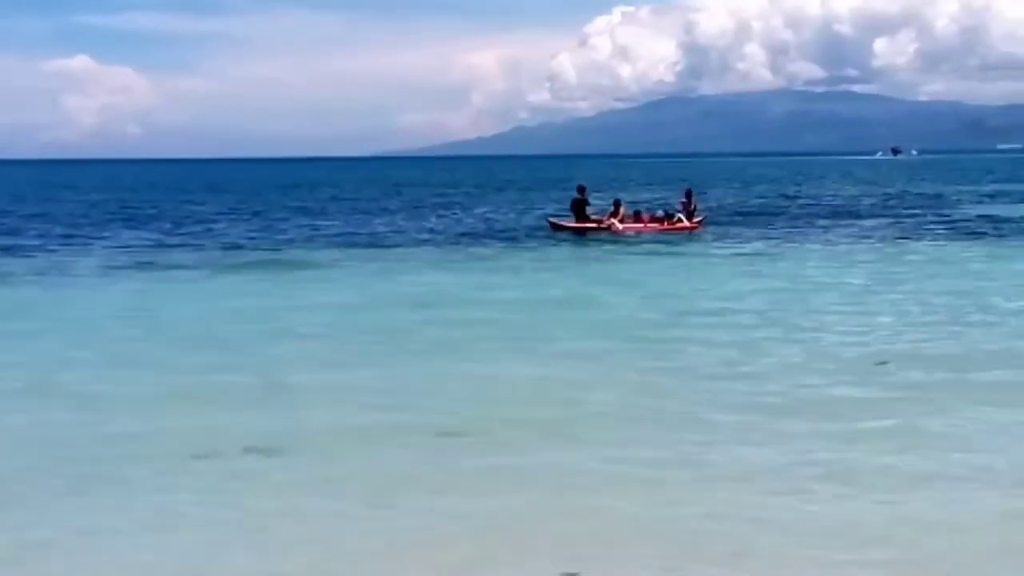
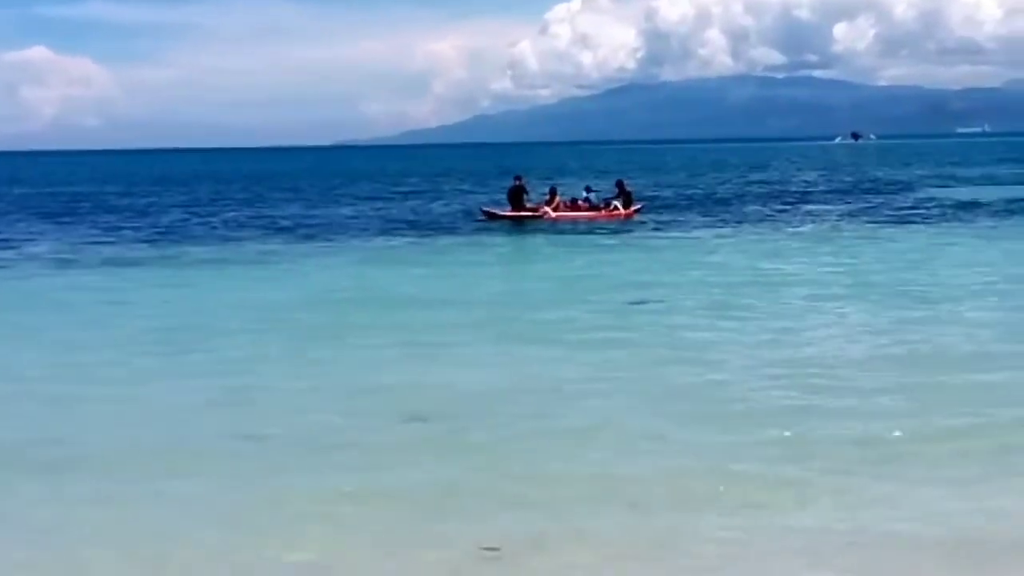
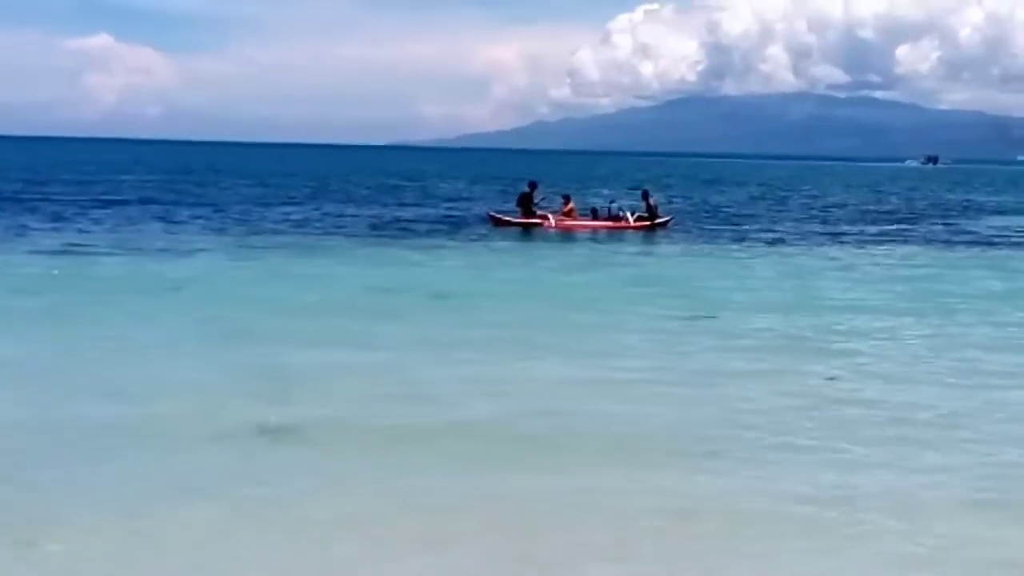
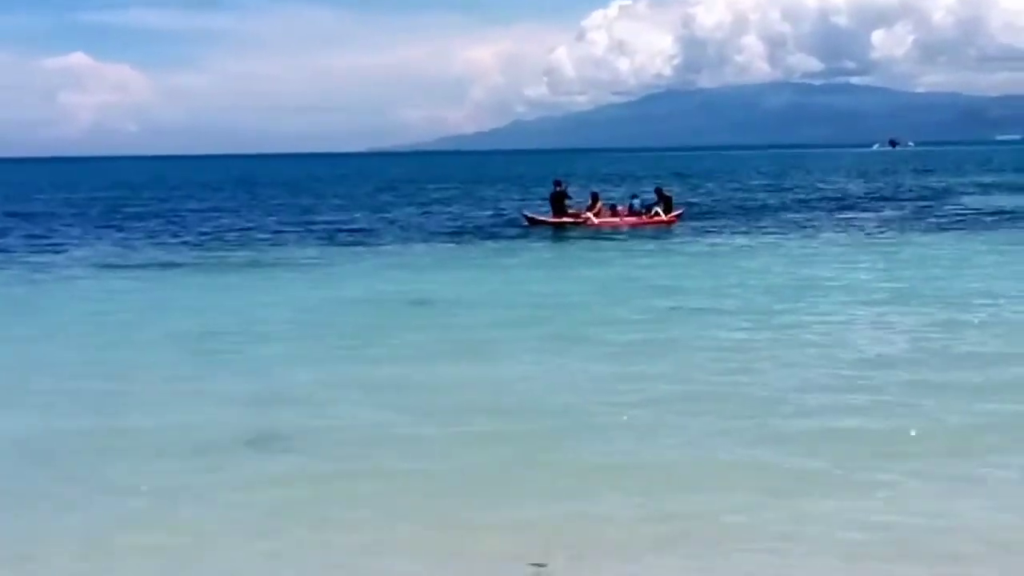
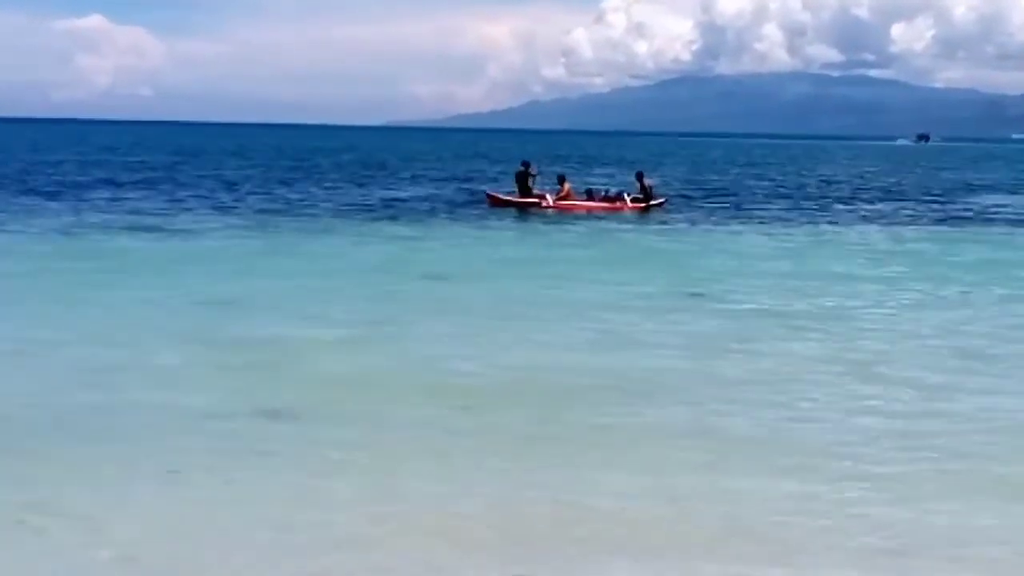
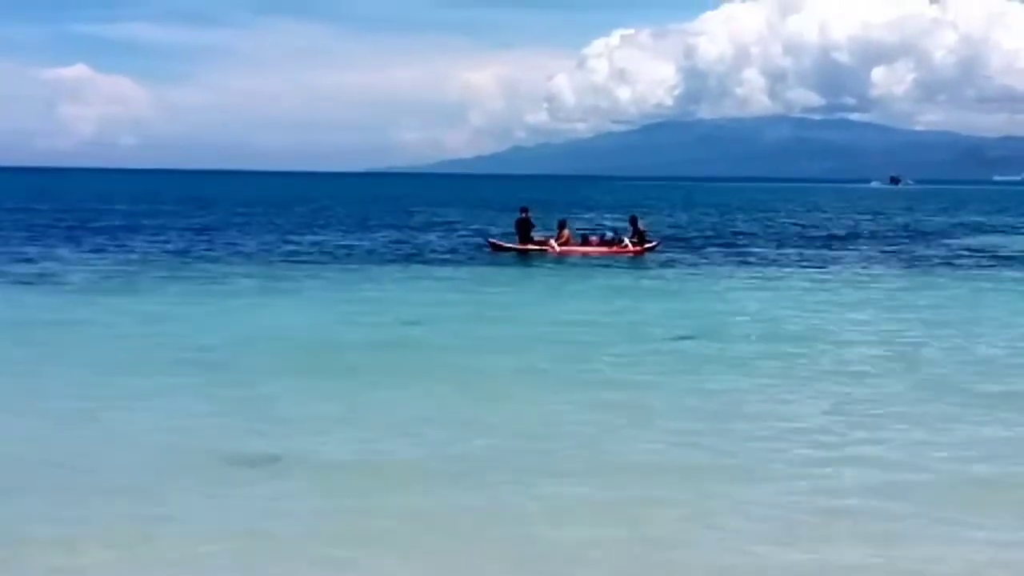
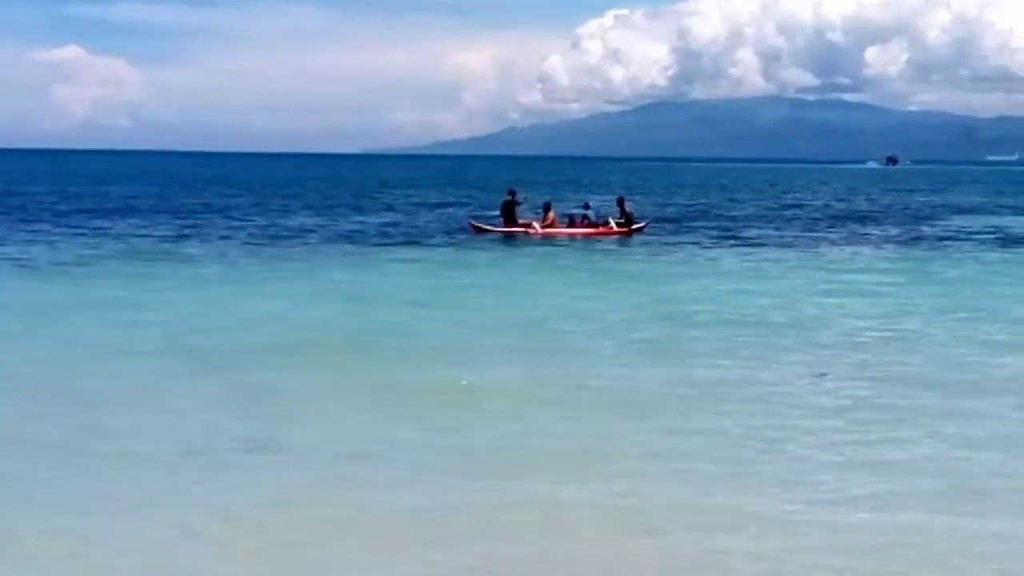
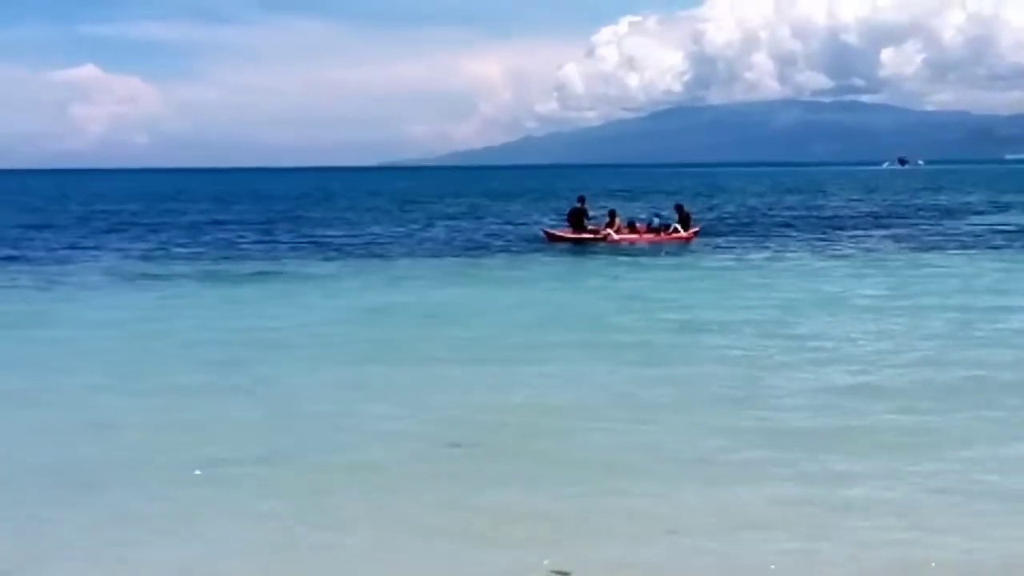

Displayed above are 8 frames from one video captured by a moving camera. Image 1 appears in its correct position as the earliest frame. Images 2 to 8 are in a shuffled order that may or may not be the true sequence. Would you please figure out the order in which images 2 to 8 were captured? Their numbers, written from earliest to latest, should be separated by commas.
8, 4, 2, 6, 7, 5, 3
